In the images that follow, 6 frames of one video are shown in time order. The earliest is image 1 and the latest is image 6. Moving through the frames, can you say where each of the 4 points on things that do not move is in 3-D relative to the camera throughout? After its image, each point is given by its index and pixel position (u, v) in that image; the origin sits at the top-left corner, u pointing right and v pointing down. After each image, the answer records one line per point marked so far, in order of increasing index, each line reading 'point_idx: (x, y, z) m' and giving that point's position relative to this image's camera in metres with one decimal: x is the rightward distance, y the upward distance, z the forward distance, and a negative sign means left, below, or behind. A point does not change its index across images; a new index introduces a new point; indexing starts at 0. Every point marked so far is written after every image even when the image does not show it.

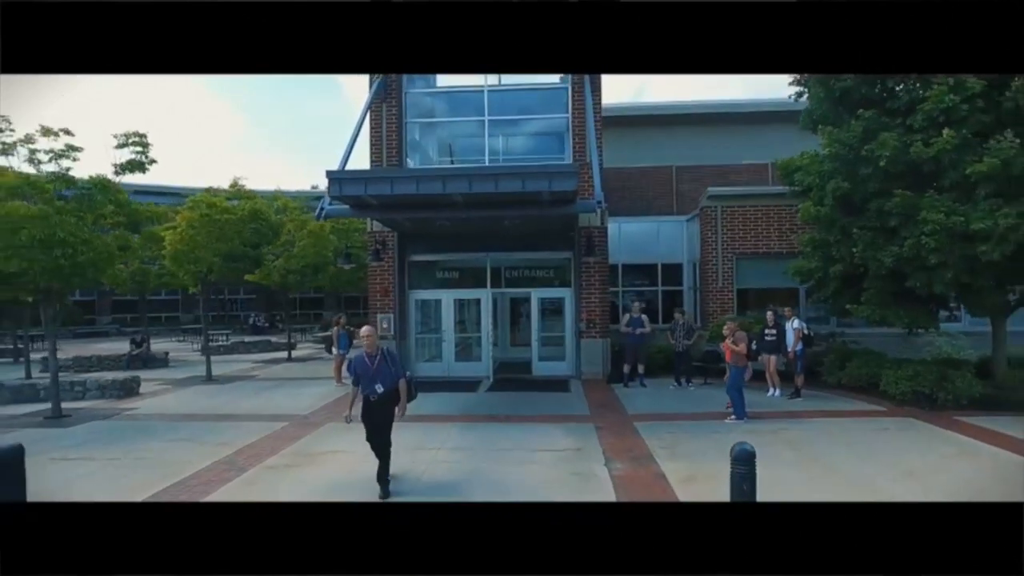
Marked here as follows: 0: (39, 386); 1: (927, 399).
0: (-5.6, -1.2, +9.1) m
1: (+4.5, -1.1, +8.2) m
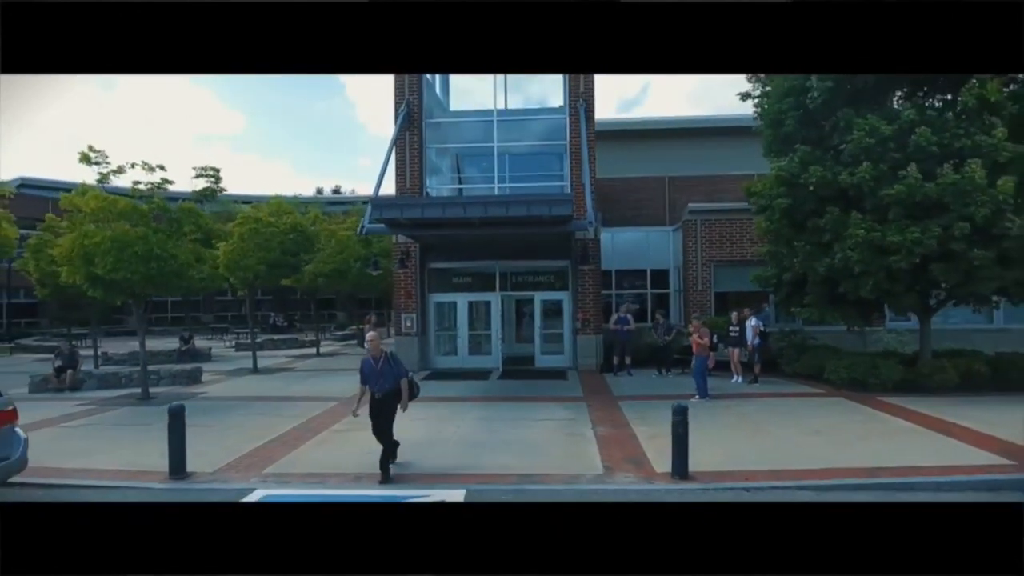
0: (-5.6, -1.3, +11.0) m
1: (+4.4, -1.2, +9.6) m
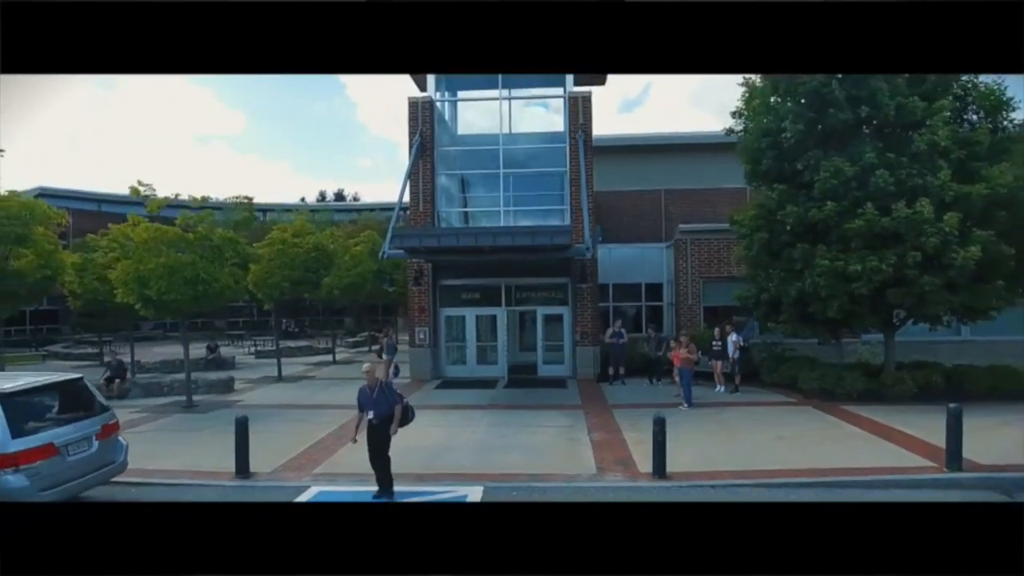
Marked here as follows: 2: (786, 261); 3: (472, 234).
0: (-5.5, -1.5, +12.2) m
1: (+4.5, -1.5, +10.8) m
2: (+3.7, +0.4, +10.4) m
3: (-0.6, +0.8, +10.6) m
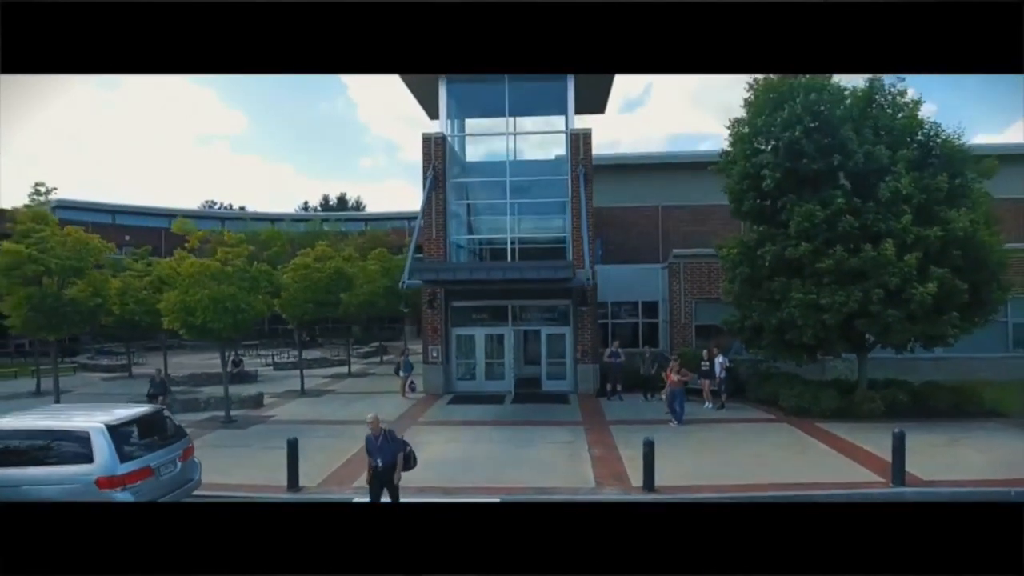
0: (-5.4, -1.9, +13.3) m
1: (+4.6, -1.9, +11.9) m
2: (+3.9, 0.0, +11.5) m
3: (-0.4, +0.3, +11.8) m
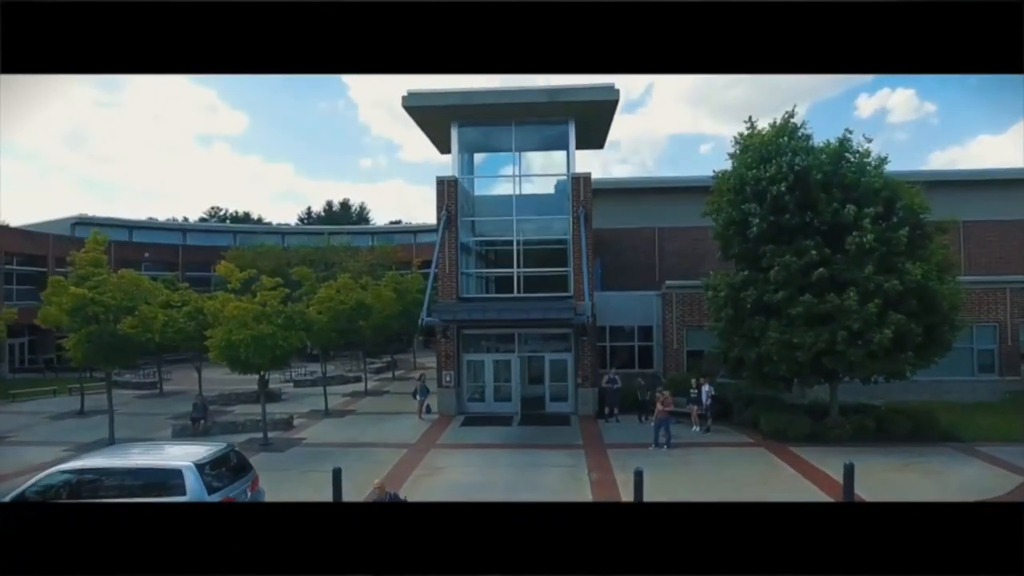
0: (-5.3, -2.6, +14.7) m
1: (+4.7, -2.5, +13.3) m
2: (+4.0, -0.7, +13.0) m
3: (-0.3, -0.3, +13.2) m
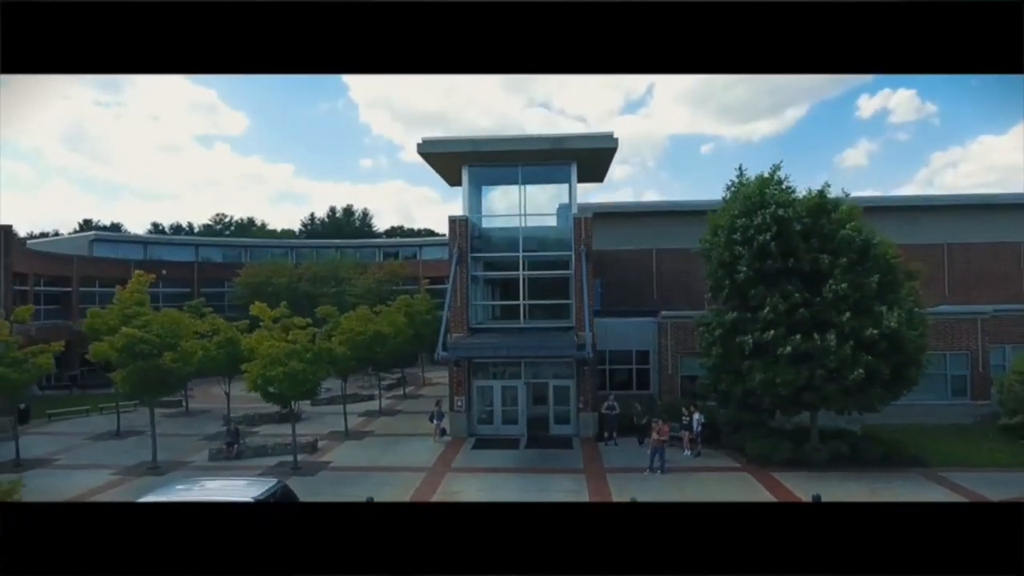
0: (-5.1, -3.3, +16.1) m
1: (+4.9, -3.3, +14.6) m
2: (+4.1, -1.4, +14.3) m
3: (-0.2, -1.0, +14.5) m
